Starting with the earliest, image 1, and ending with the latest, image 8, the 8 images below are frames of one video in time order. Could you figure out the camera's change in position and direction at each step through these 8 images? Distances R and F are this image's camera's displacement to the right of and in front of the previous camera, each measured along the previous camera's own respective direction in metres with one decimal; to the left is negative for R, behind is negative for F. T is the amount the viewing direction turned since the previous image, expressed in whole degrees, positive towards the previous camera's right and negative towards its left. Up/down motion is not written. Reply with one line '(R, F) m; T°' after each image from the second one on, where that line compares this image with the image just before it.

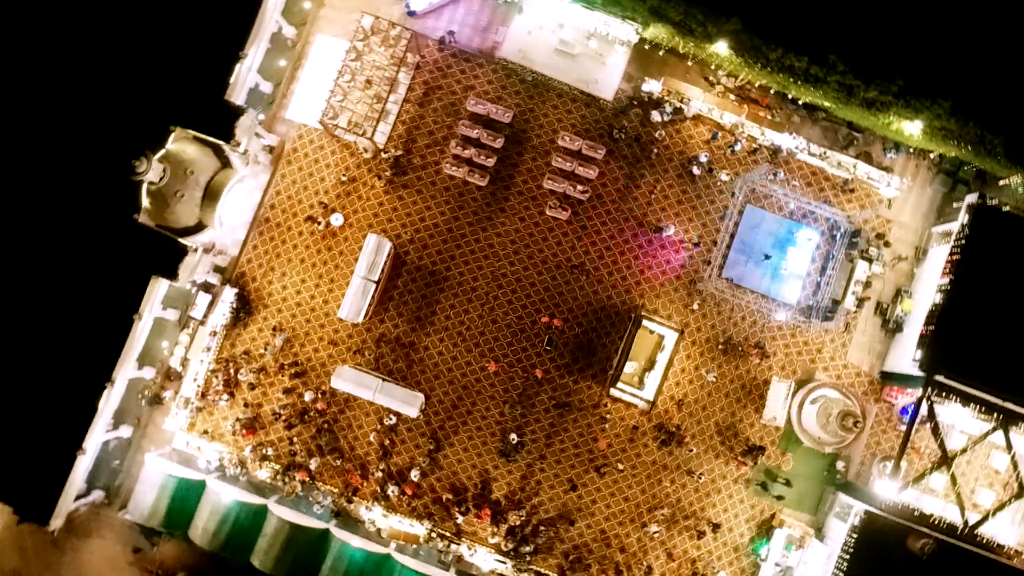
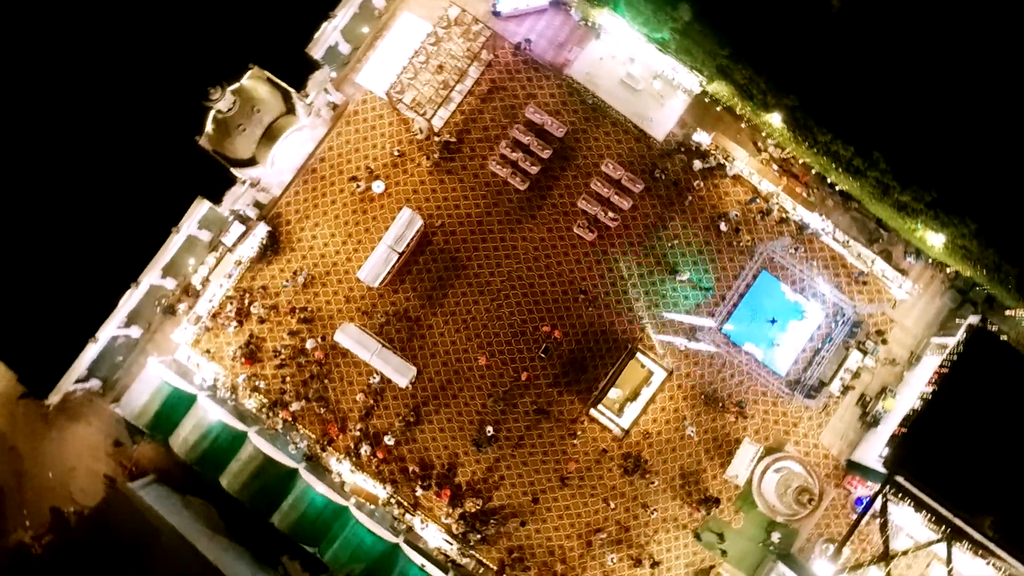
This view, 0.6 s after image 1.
(0.0, -0.4) m; -1°
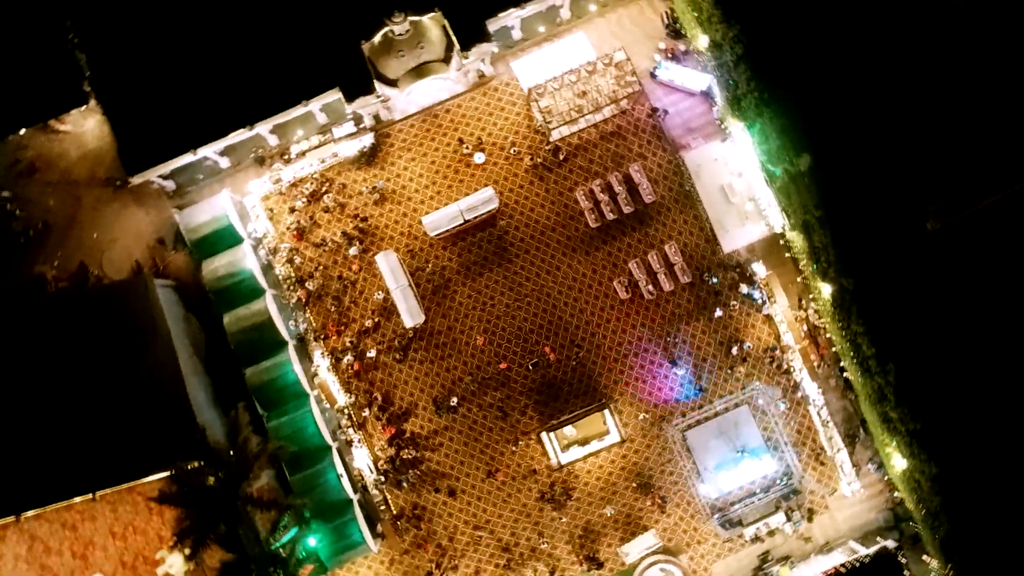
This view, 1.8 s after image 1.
(-0.1, -0.8) m; -2°
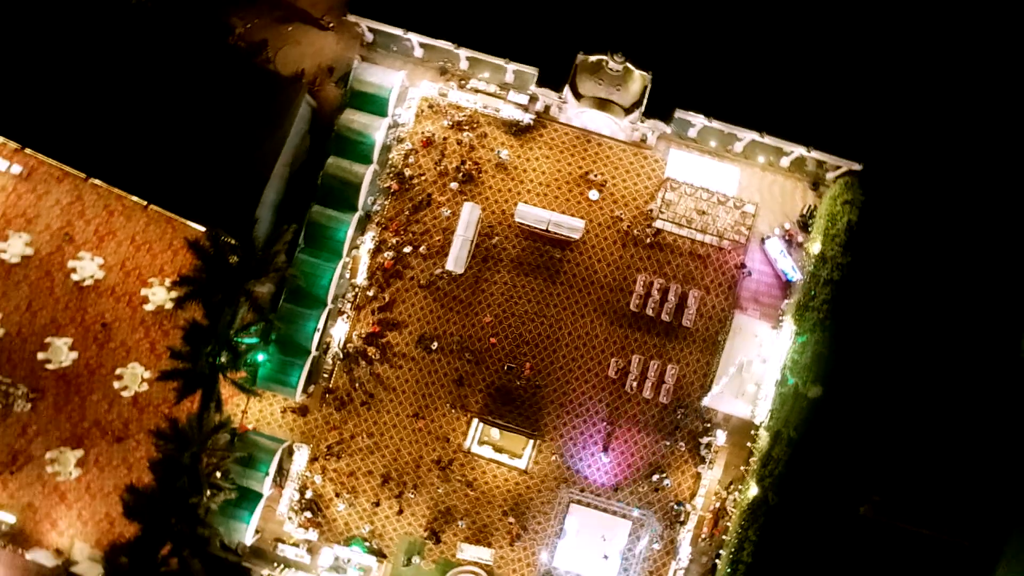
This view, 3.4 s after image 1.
(-0.2, -1.1) m; -2°
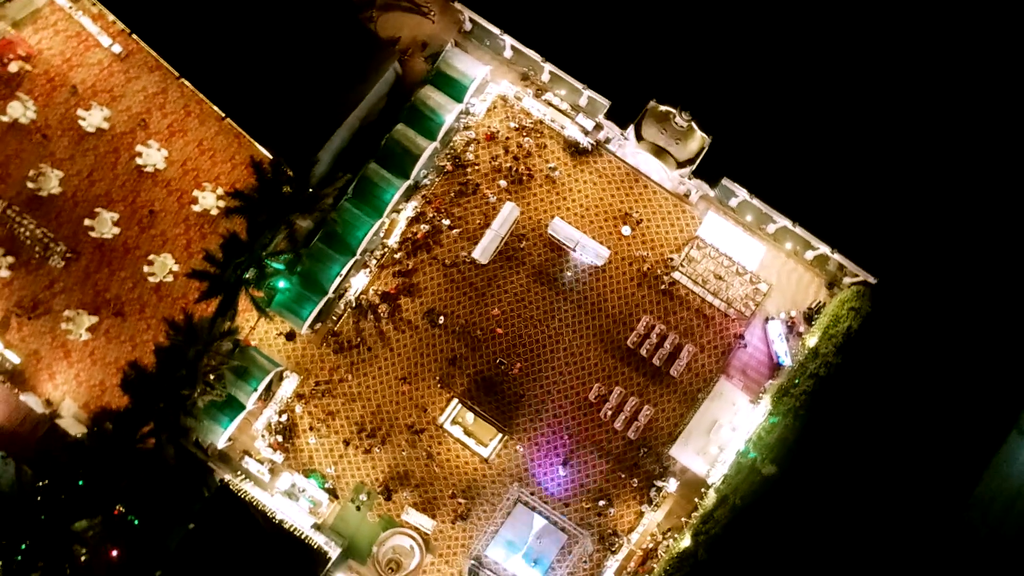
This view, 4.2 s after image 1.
(-0.1, -0.6) m; -1°
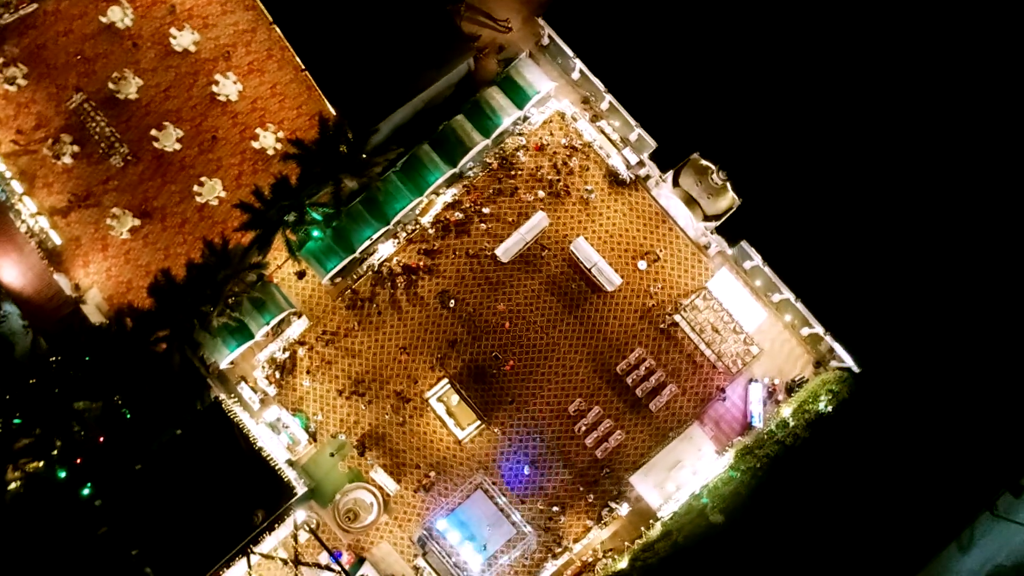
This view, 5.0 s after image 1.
(-0.1, -0.7) m; -1°
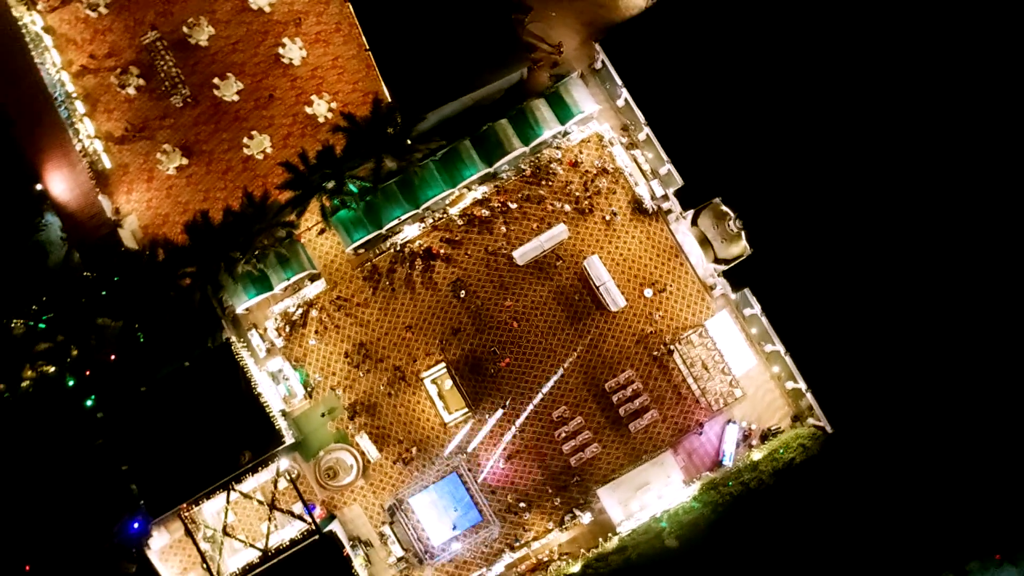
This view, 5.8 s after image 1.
(-0.1, -0.6) m; -1°
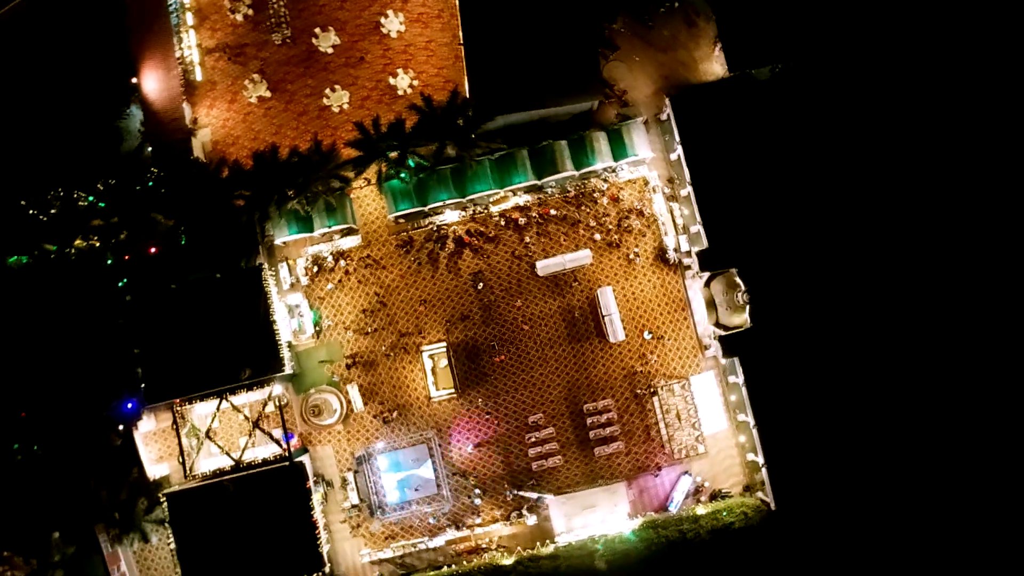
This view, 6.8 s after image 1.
(-0.1, -0.8) m; -1°
